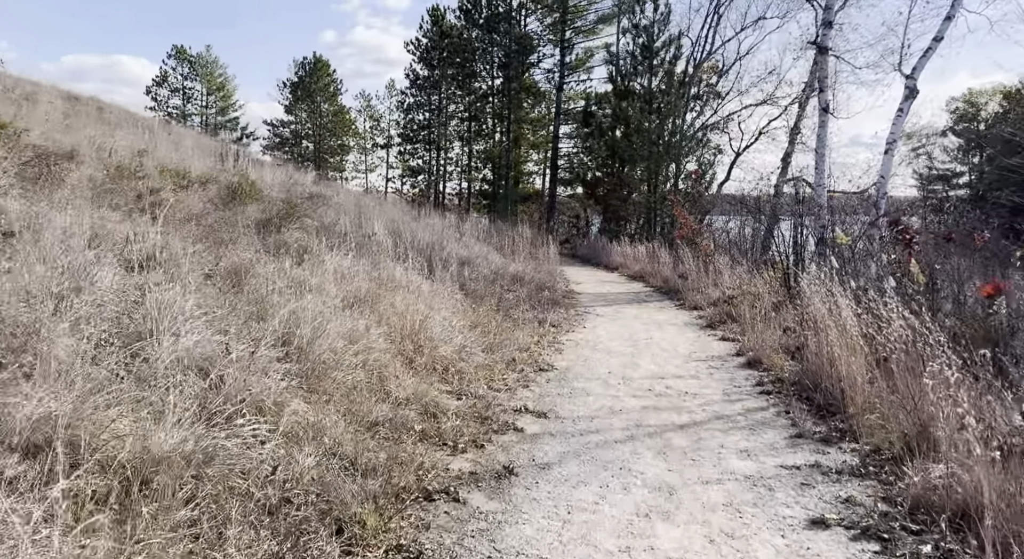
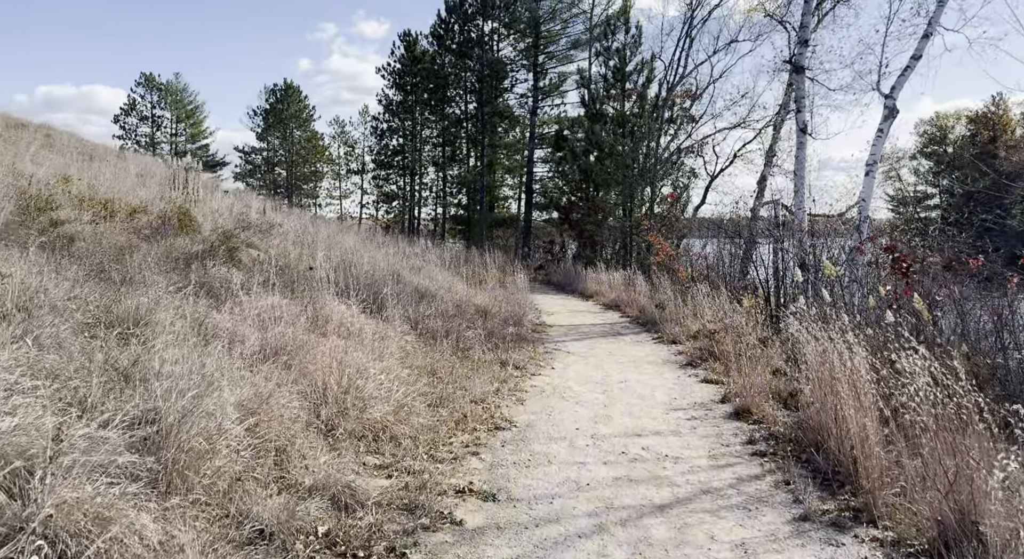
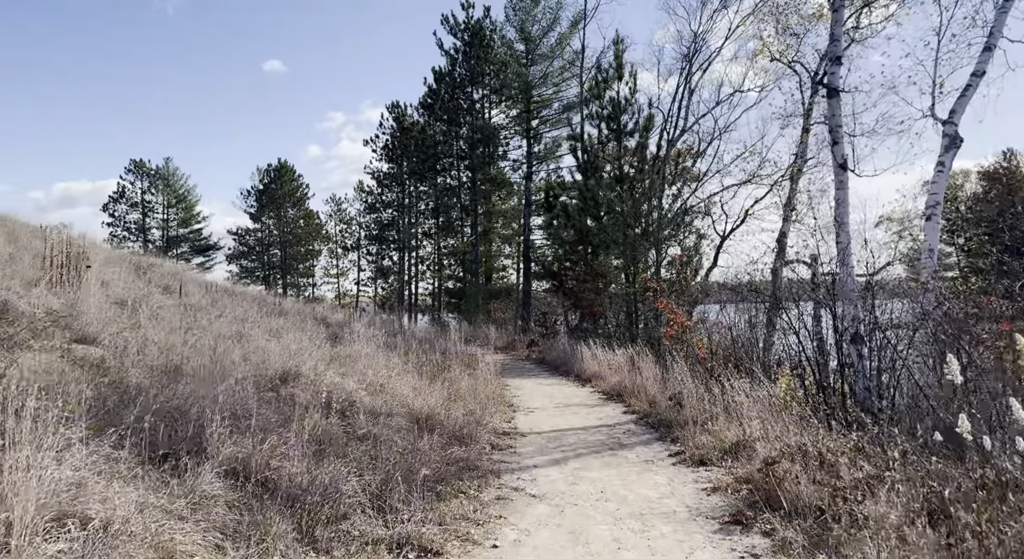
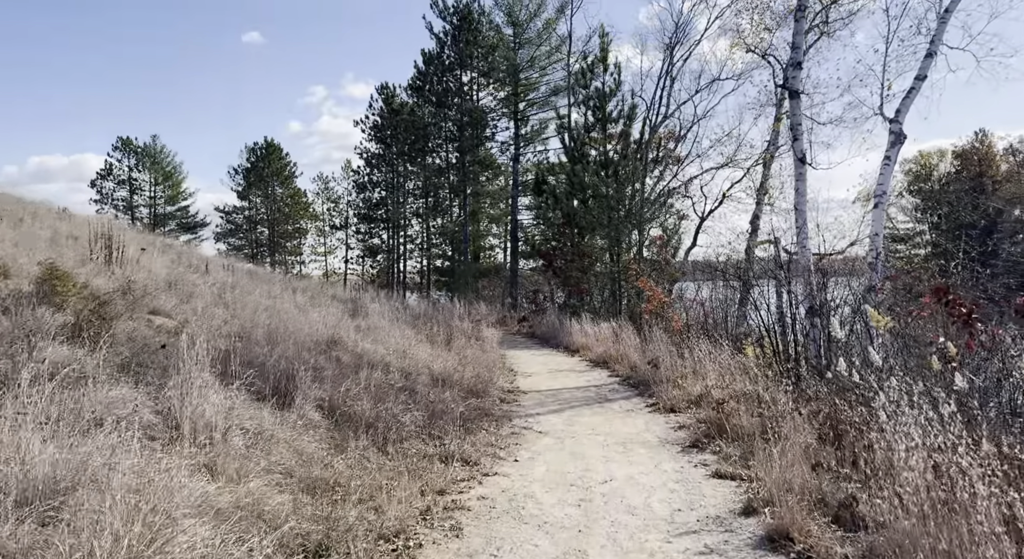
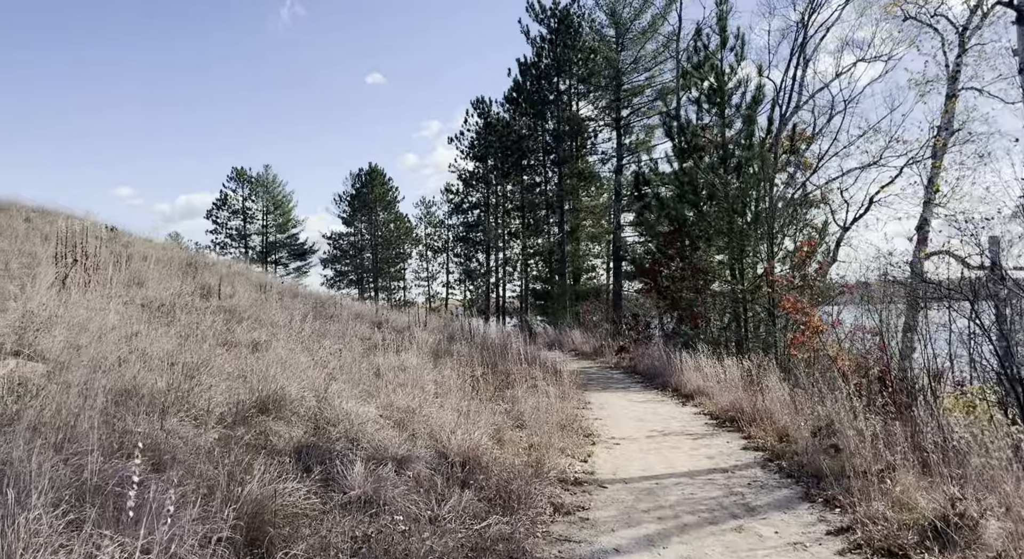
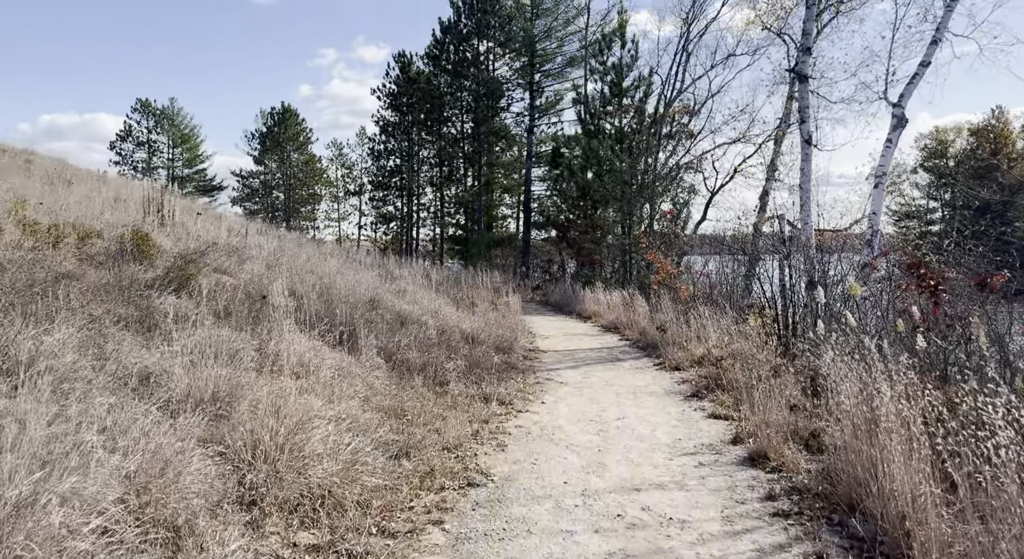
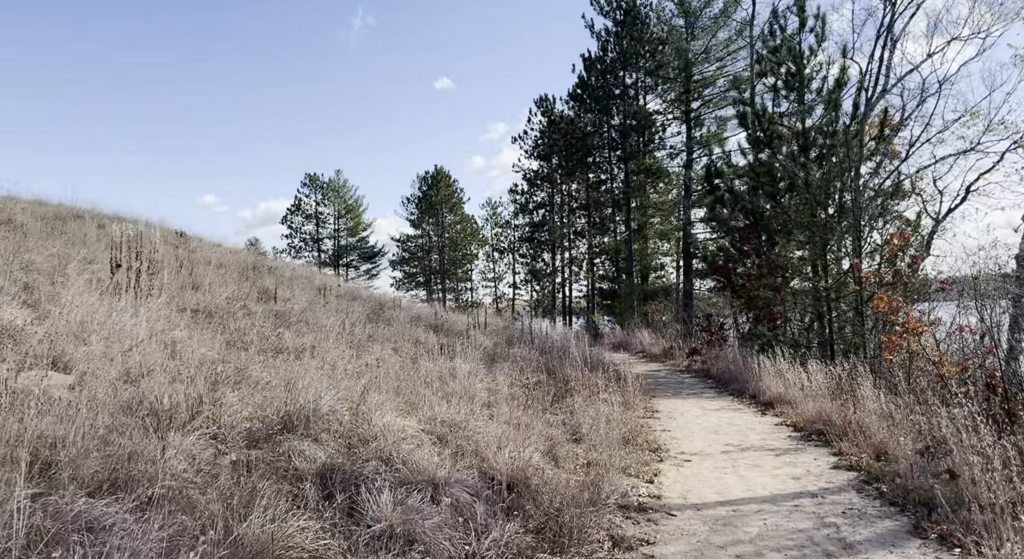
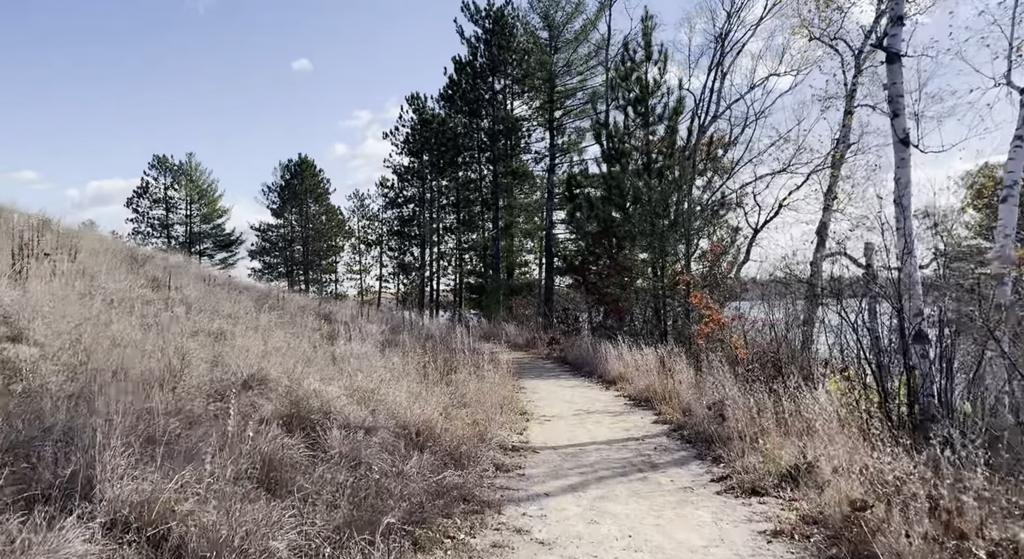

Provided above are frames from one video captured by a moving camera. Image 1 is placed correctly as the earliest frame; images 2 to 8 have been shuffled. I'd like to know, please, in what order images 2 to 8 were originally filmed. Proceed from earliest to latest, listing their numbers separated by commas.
2, 6, 4, 3, 8, 5, 7
